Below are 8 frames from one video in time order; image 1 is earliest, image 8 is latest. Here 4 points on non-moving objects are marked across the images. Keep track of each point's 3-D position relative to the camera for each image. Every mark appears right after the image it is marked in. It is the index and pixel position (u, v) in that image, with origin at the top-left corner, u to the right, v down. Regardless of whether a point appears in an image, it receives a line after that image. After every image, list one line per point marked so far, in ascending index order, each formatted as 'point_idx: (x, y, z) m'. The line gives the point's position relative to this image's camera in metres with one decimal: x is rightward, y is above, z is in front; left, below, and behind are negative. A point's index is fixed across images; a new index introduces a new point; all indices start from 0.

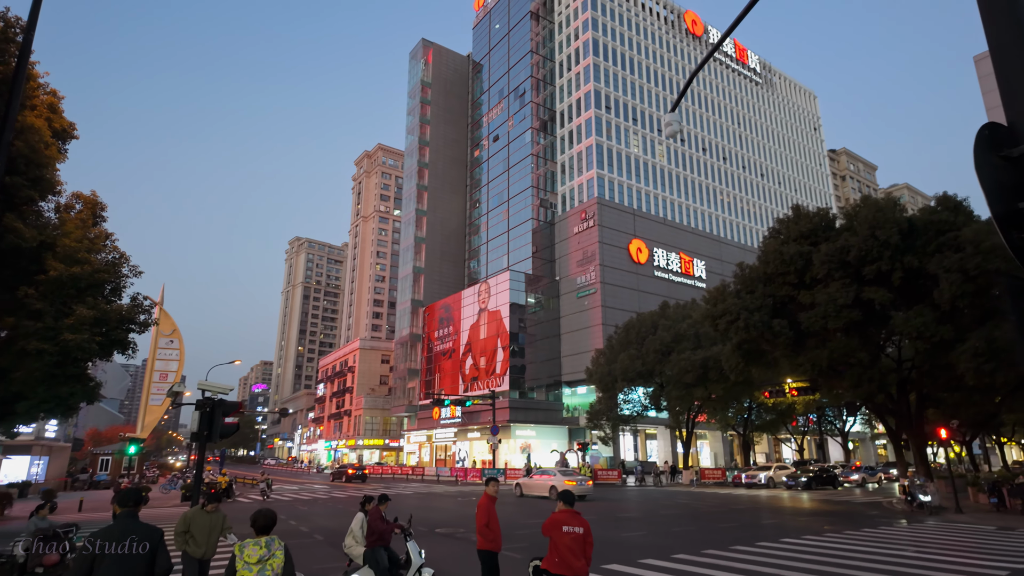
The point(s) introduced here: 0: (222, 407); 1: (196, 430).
0: (-4.8, -2.0, +9.7) m
1: (-5.2, -2.3, +9.5) m
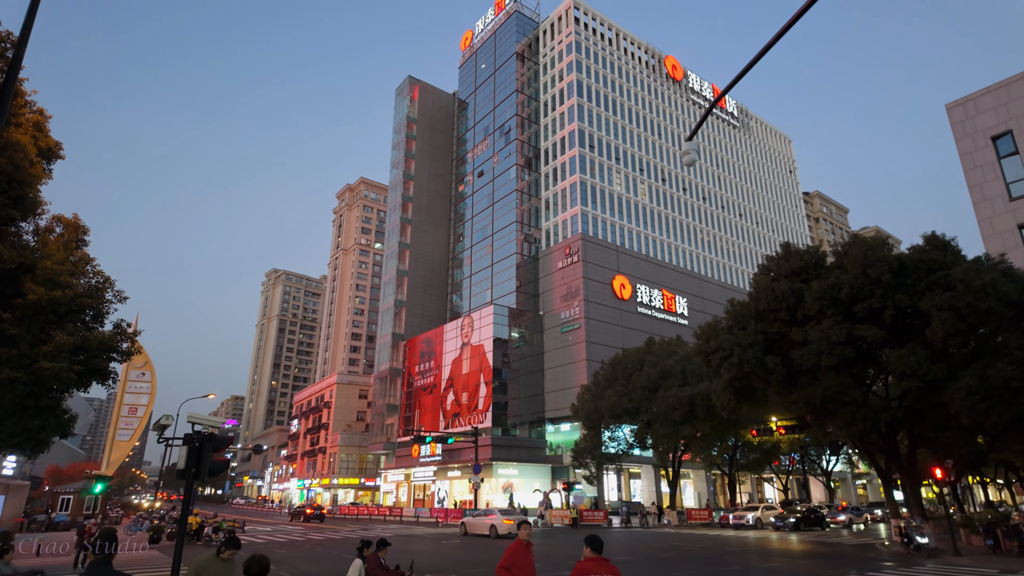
0: (-4.6, -2.4, +9.1) m
1: (-5.0, -2.7, +8.8) m
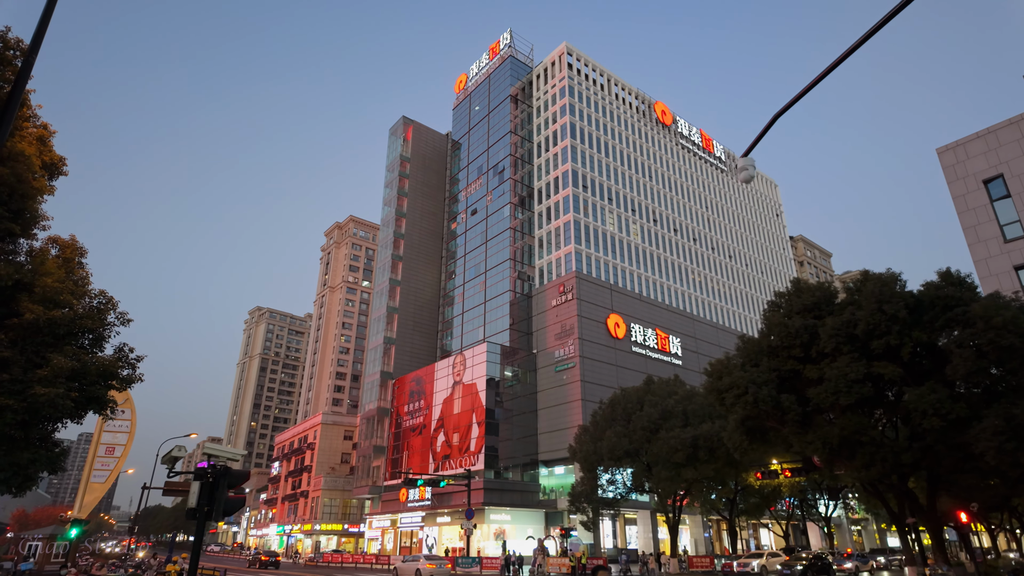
0: (-3.9, -2.6, +8.1) m
1: (-4.3, -2.9, +7.9) m
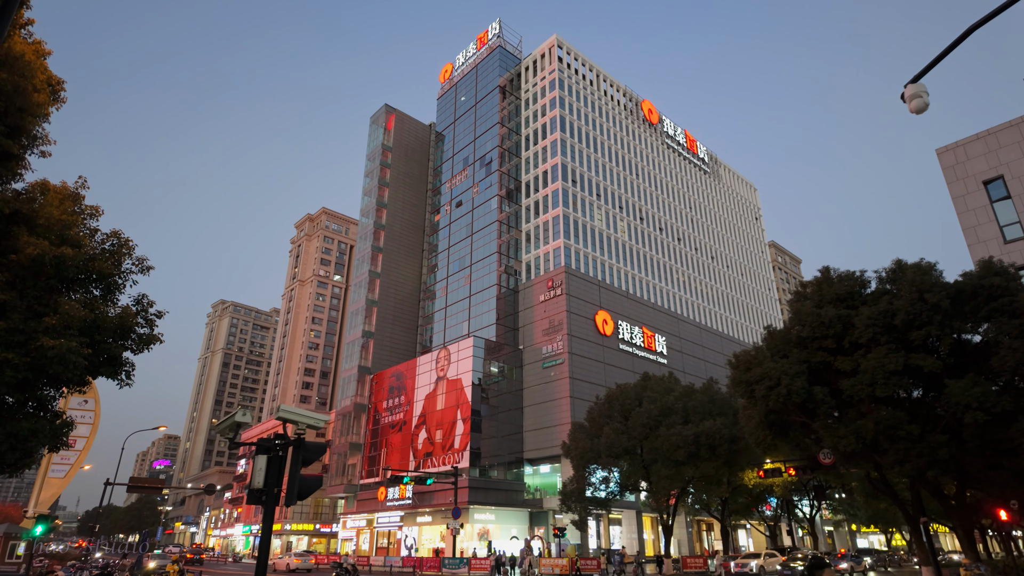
0: (-2.3, -1.8, +6.4) m
1: (-2.6, -2.1, +6.1) m
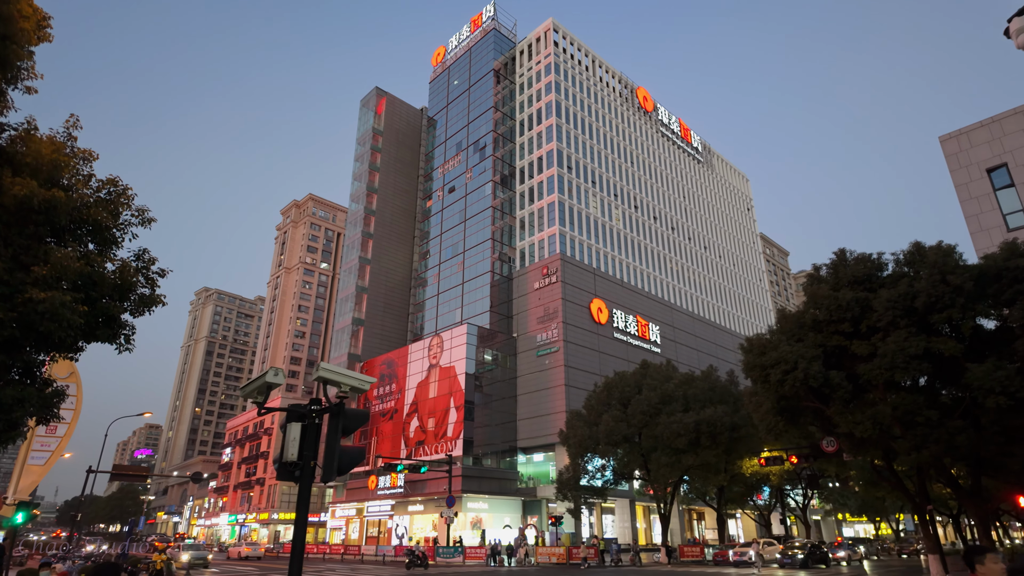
0: (-1.6, -1.3, +5.5) m
1: (-1.9, -1.5, +5.2) m
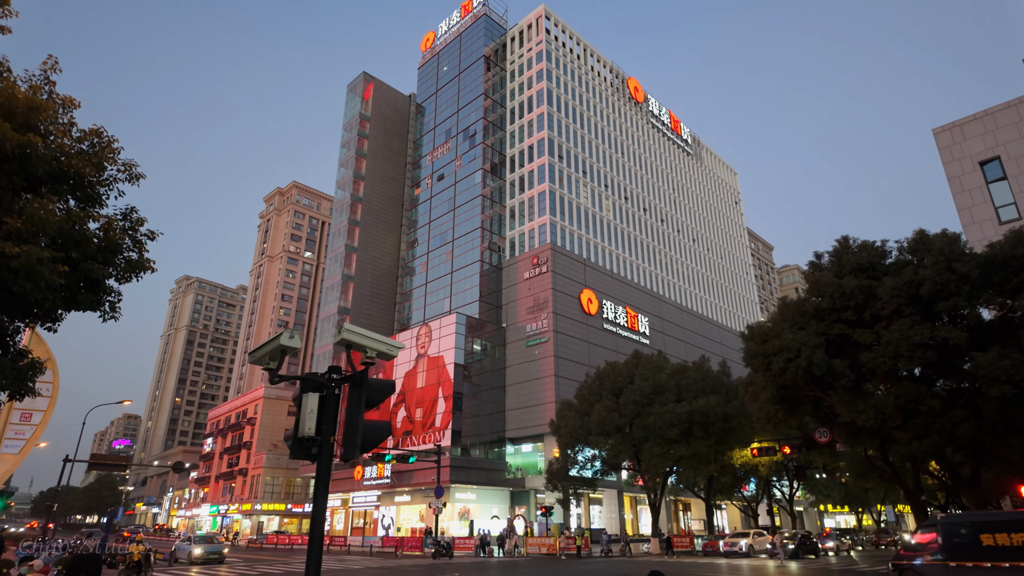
0: (-1.2, -0.9, +4.9) m
1: (-1.6, -1.2, +4.6) m
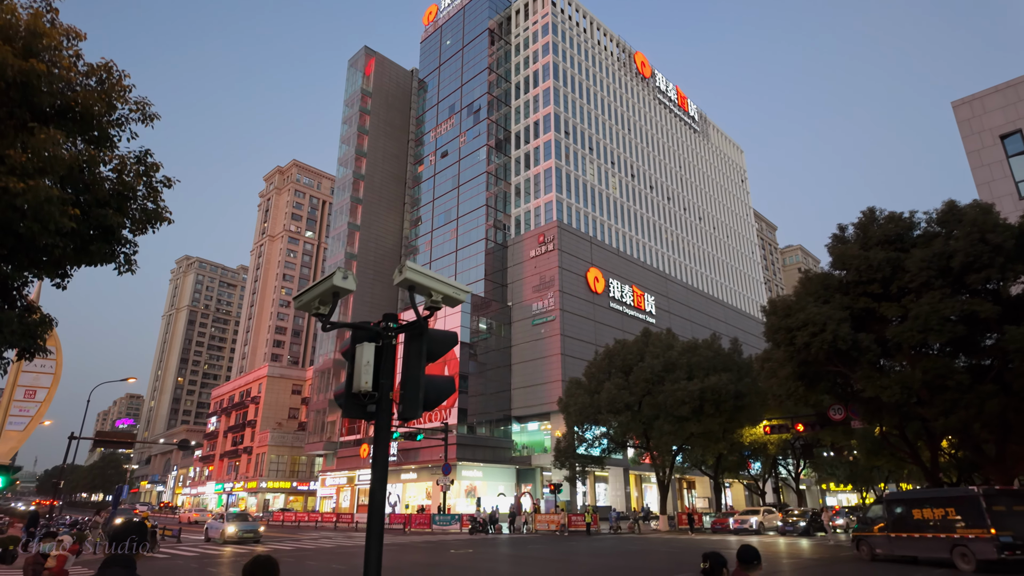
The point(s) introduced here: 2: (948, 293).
0: (-0.6, -0.4, +4.3) m
1: (-1.0, -0.7, +4.0) m
2: (+14.3, -0.2, +19.1) m
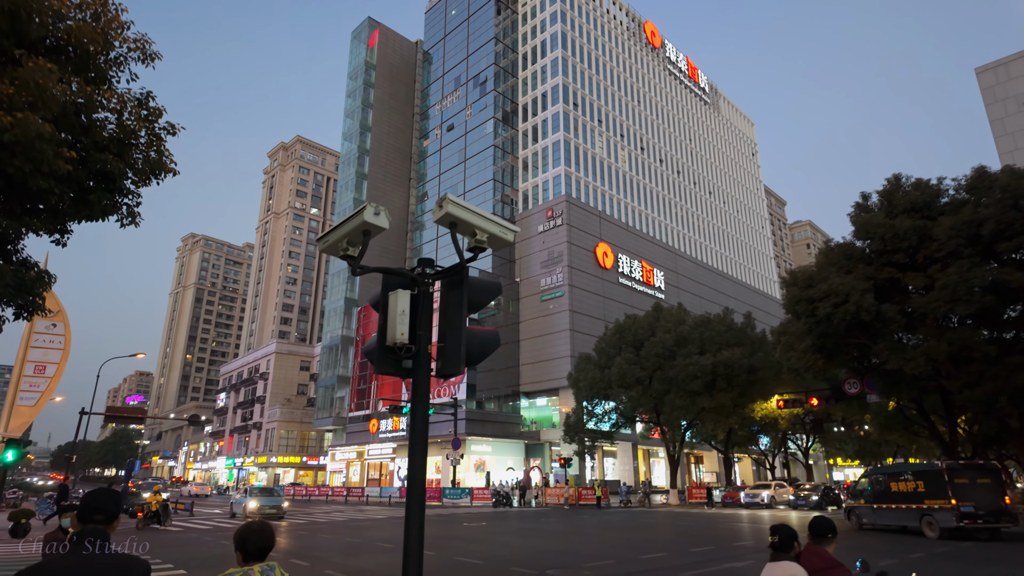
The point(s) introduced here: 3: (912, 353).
0: (-0.3, 0.0, +3.8) m
1: (-0.6, -0.3, +3.5) m
2: (+14.8, +0.8, +18.4) m
3: (+13.5, -2.2, +19.7) m
